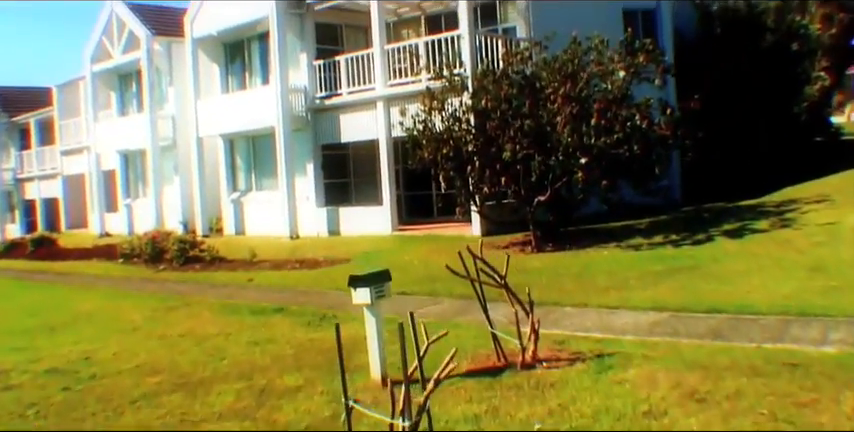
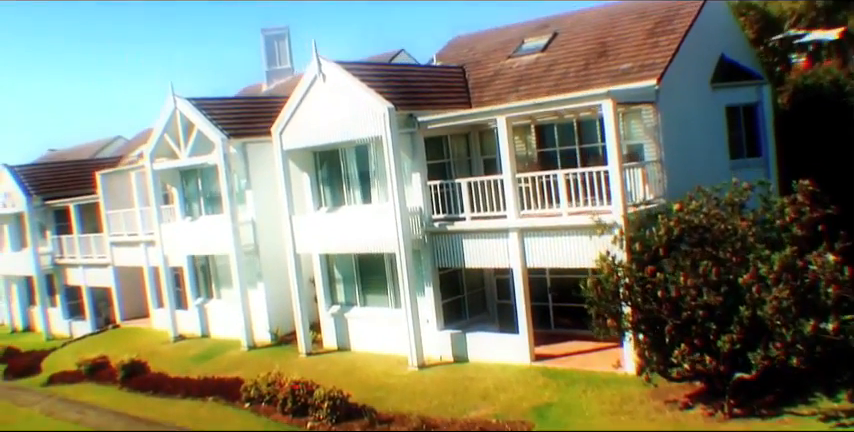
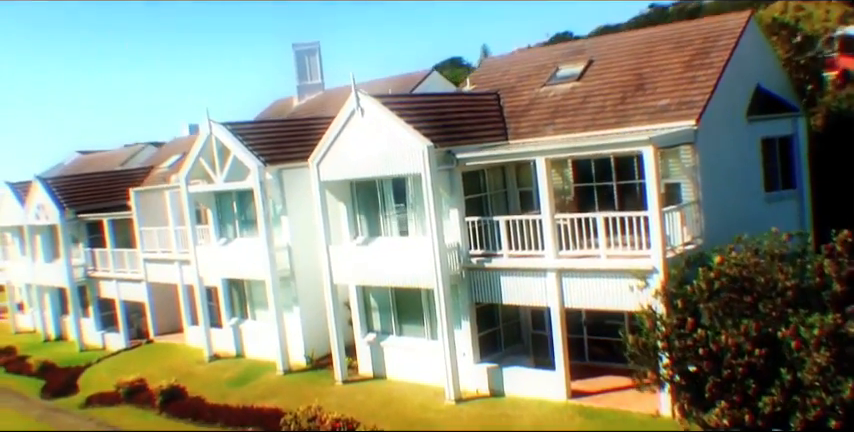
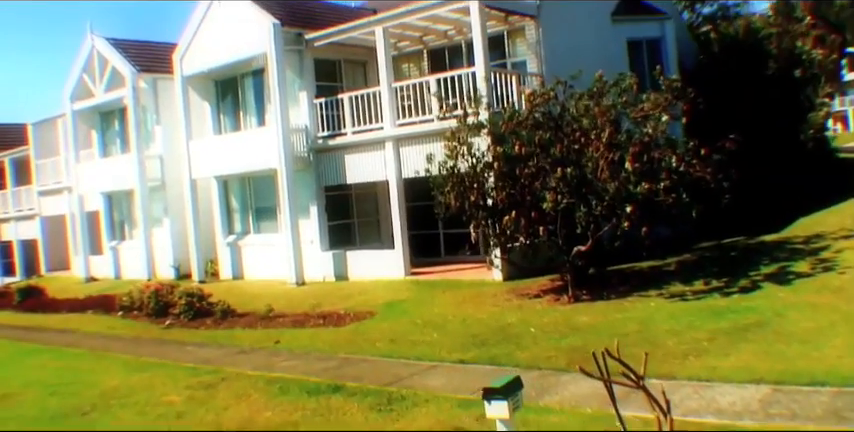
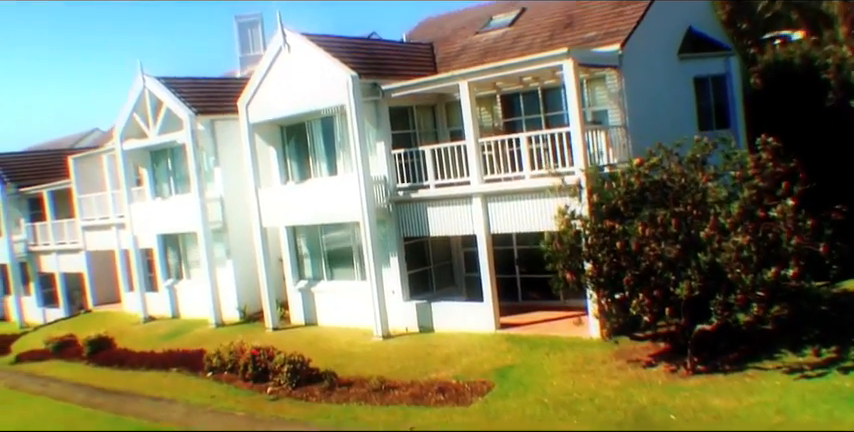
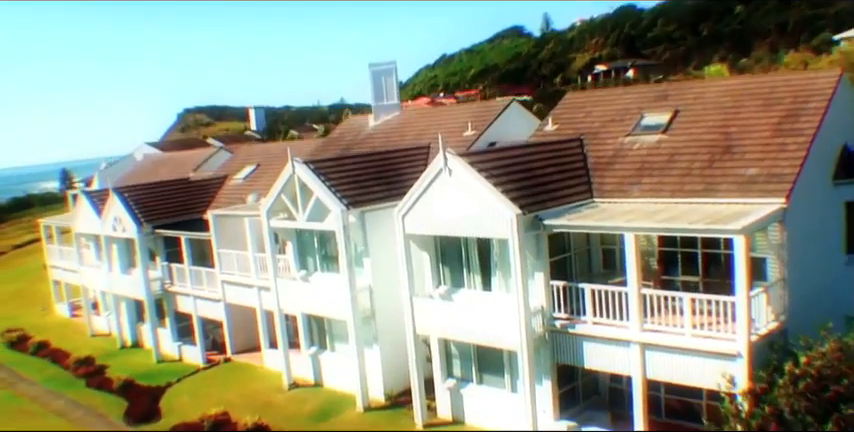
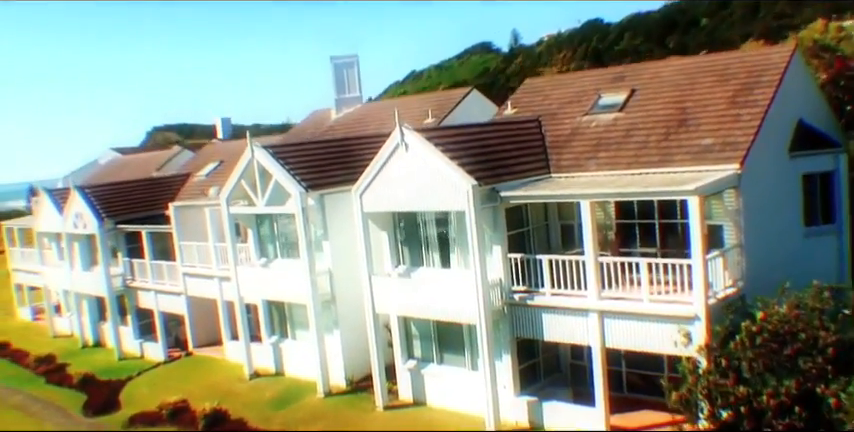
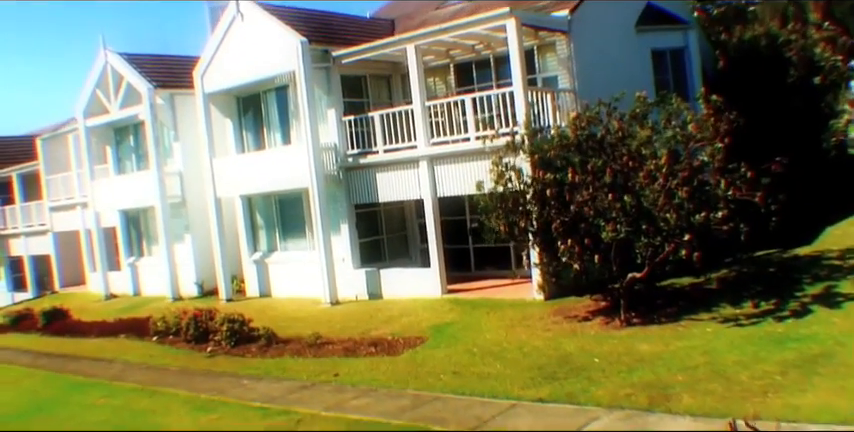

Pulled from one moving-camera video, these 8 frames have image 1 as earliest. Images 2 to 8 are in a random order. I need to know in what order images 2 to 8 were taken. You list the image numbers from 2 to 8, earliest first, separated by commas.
4, 8, 5, 2, 3, 7, 6
